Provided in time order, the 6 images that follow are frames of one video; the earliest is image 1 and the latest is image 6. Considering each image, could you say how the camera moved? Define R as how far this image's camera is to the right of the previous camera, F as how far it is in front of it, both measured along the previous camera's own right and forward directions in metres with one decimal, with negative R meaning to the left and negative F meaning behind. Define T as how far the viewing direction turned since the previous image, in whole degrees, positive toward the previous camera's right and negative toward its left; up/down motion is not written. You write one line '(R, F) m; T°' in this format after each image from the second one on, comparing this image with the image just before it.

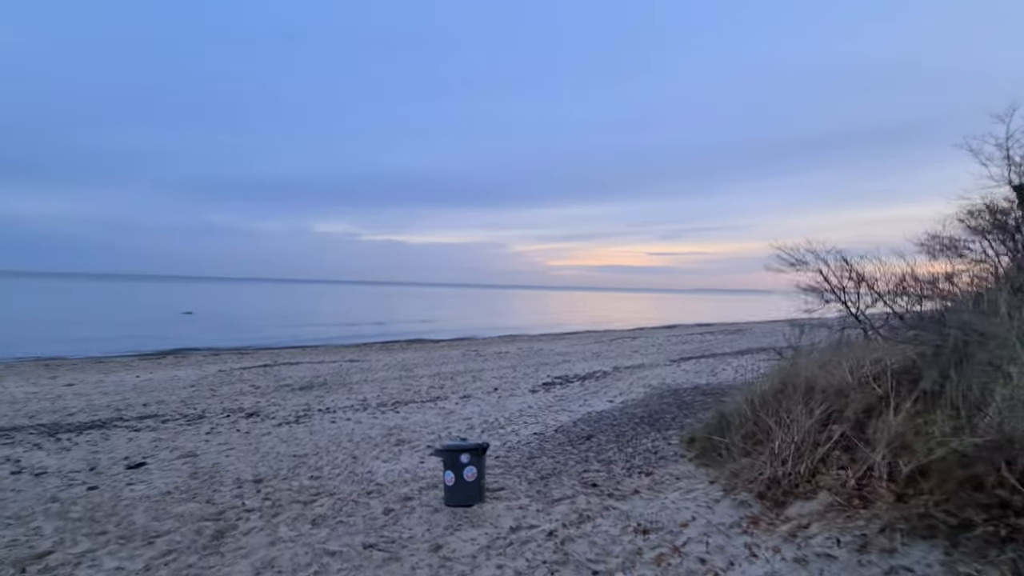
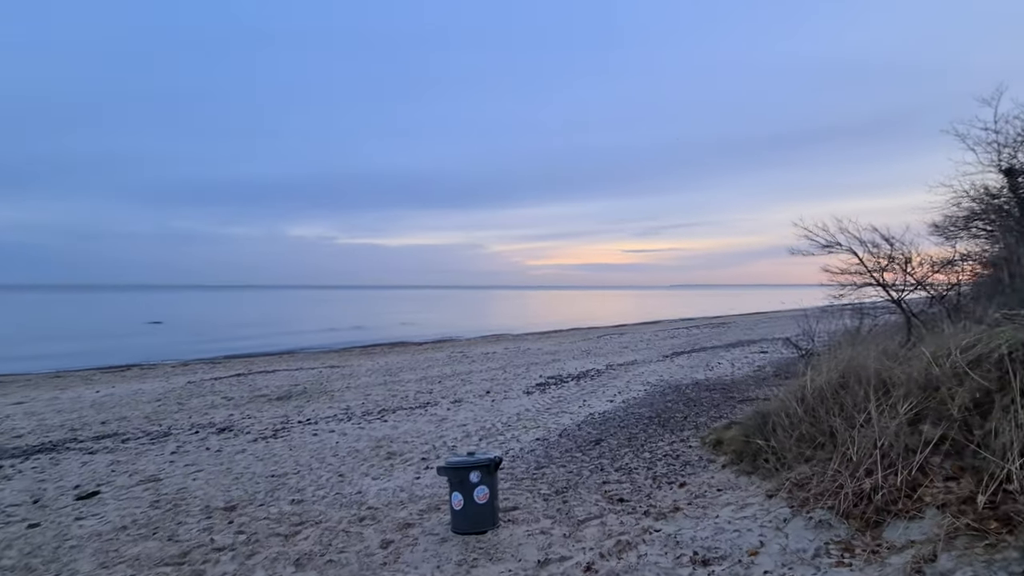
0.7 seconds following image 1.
(-0.4, +0.9) m; +2°
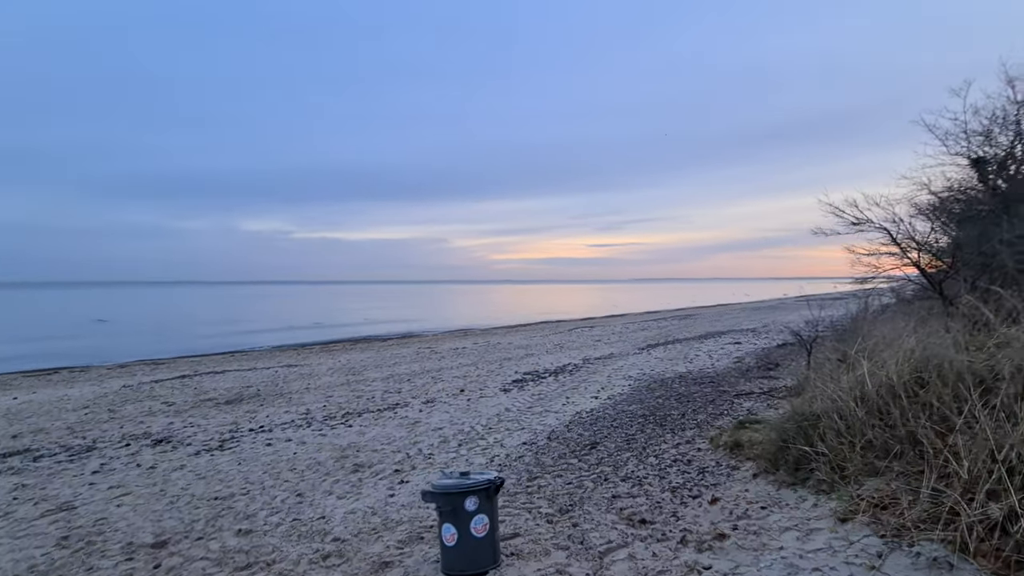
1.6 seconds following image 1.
(-0.4, +1.1) m; +4°
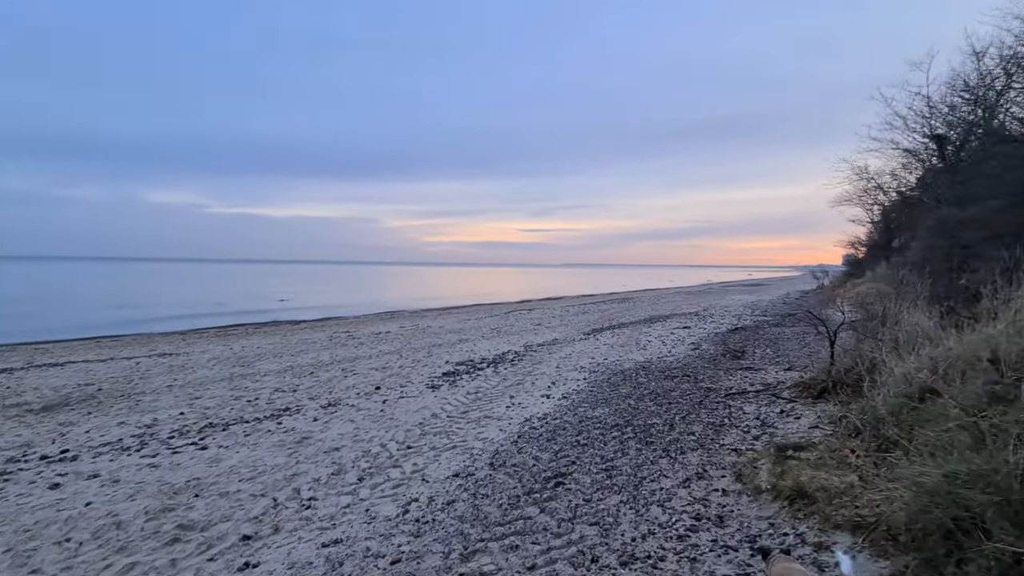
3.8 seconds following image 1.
(+0.1, +2.9) m; +8°
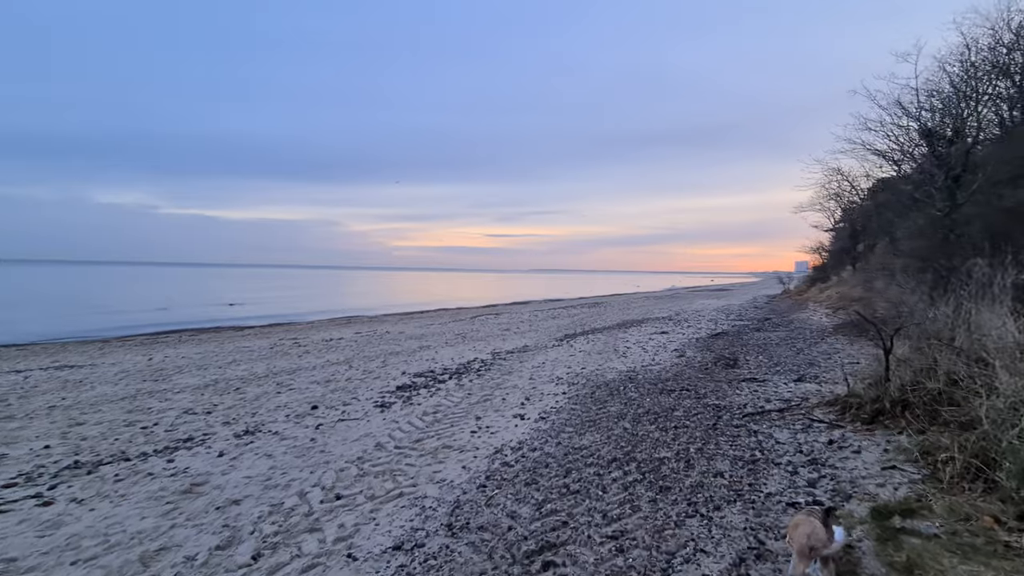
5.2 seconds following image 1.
(0.0, +1.8) m; +4°
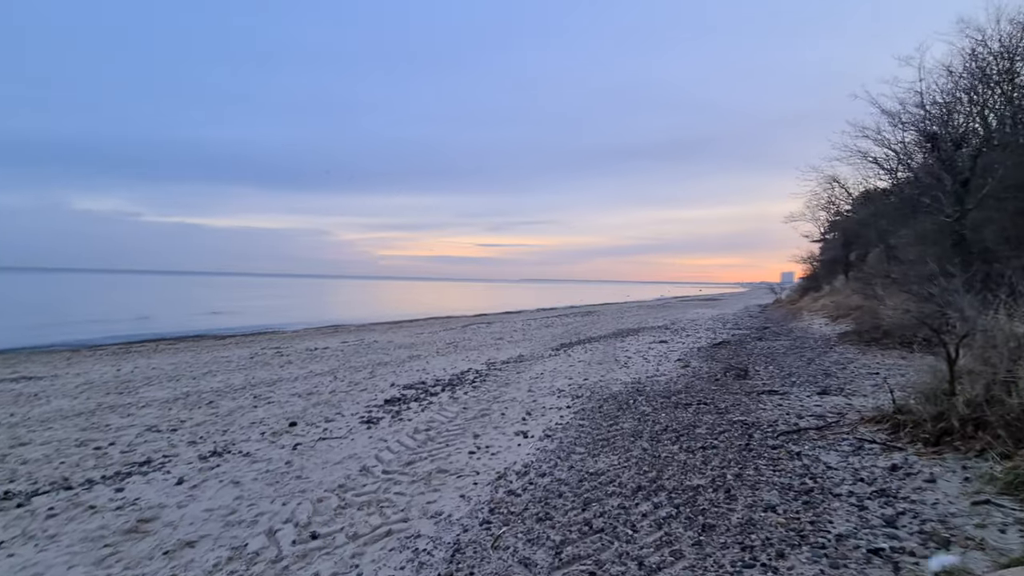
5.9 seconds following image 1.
(-0.2, +0.8) m; +1°
